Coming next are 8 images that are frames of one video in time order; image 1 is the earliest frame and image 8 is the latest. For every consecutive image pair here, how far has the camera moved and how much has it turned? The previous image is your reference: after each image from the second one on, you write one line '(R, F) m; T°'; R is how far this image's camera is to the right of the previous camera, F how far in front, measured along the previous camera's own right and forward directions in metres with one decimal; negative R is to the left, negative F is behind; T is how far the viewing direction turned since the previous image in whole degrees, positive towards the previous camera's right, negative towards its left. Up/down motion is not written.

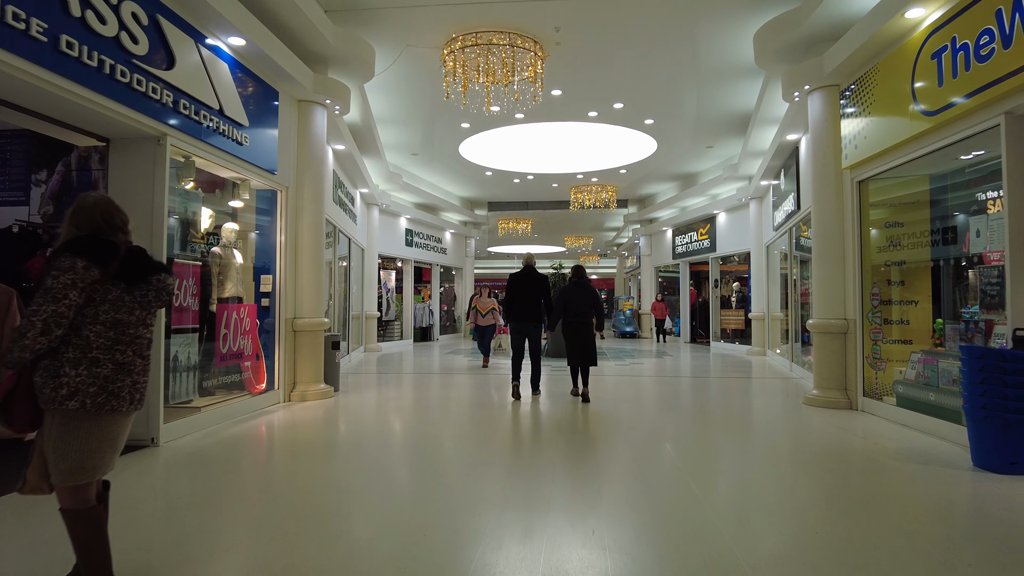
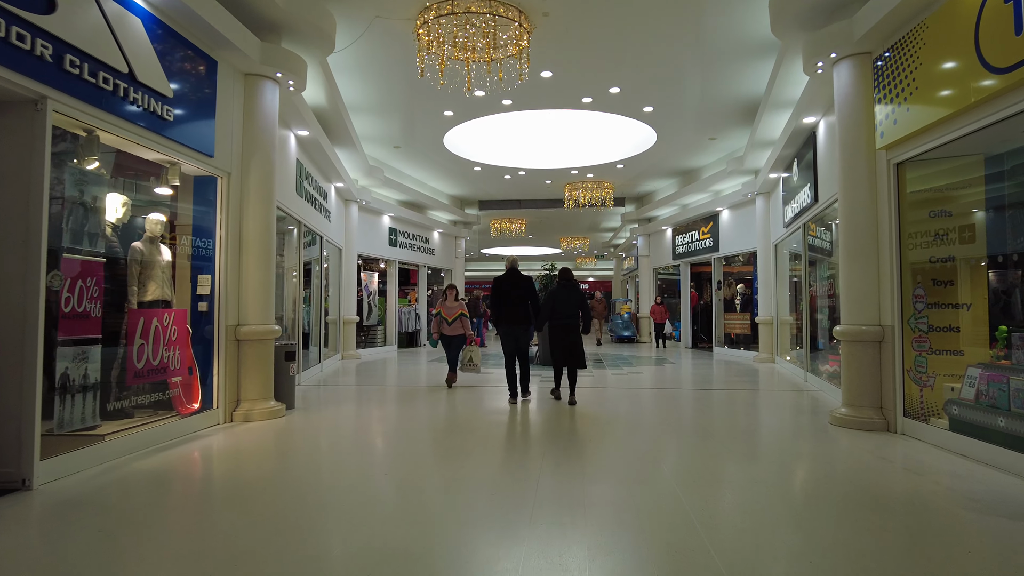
(+0.1, +0.8) m; 0°
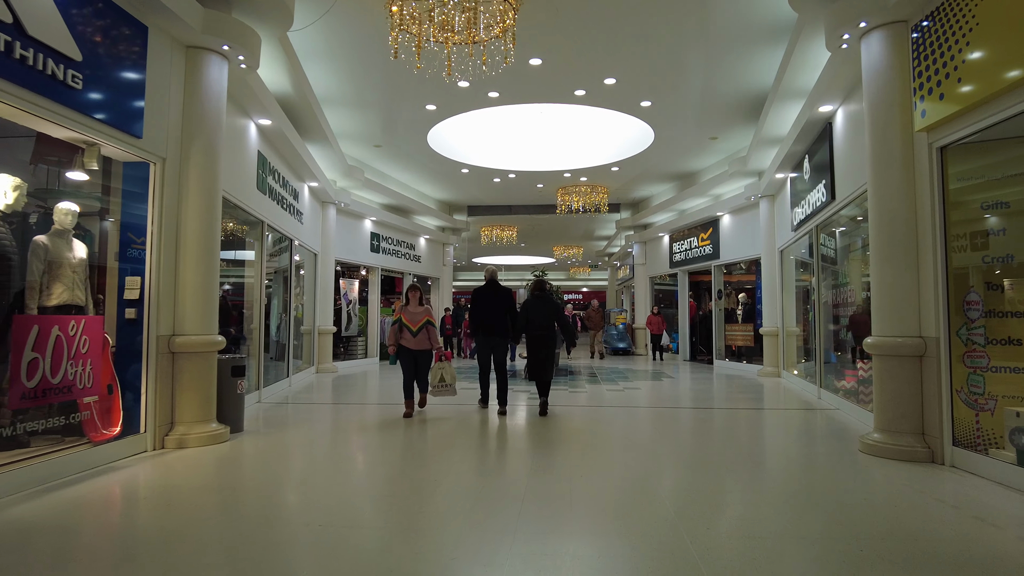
(+0.1, +0.7) m; 0°
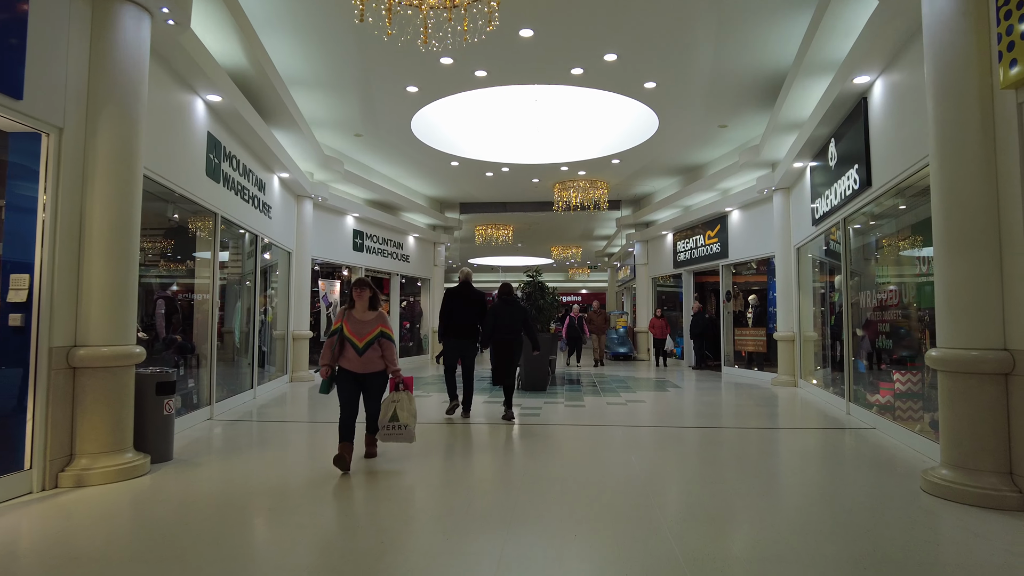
(+0.1, +0.8) m; 0°
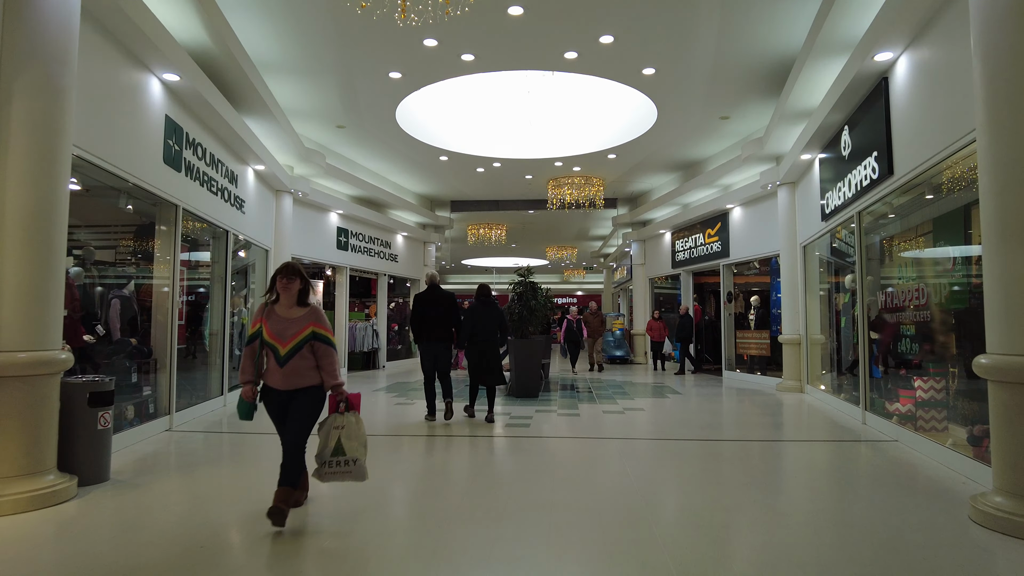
(+0.1, +0.5) m; 0°
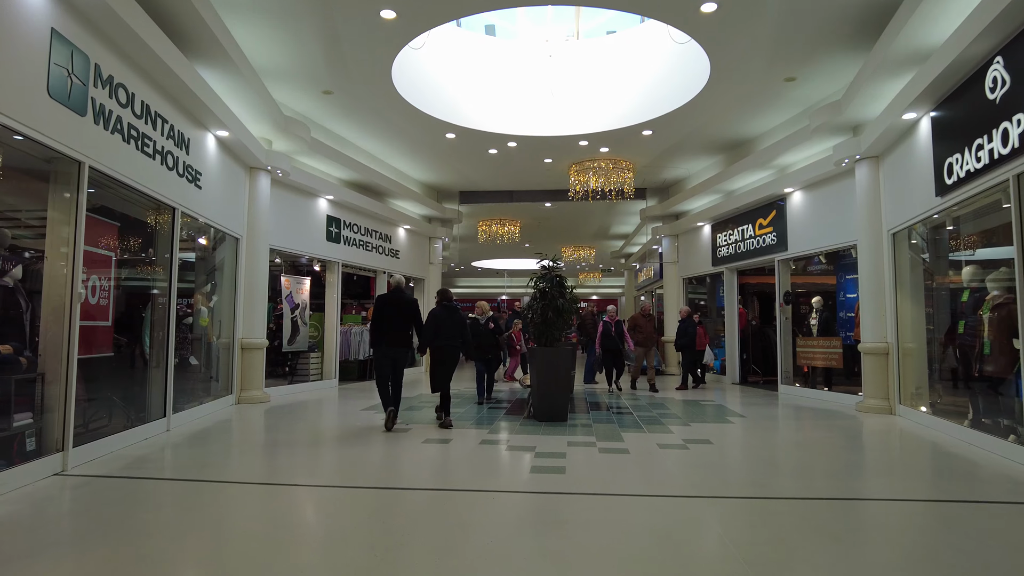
(-0.1, +1.5) m; -1°
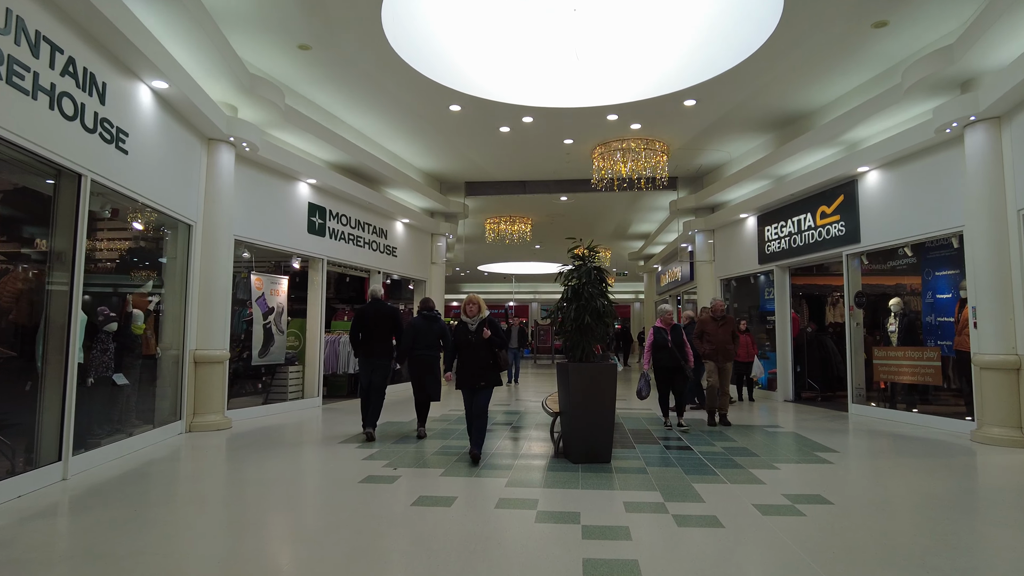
(-0.1, +1.5) m; 0°
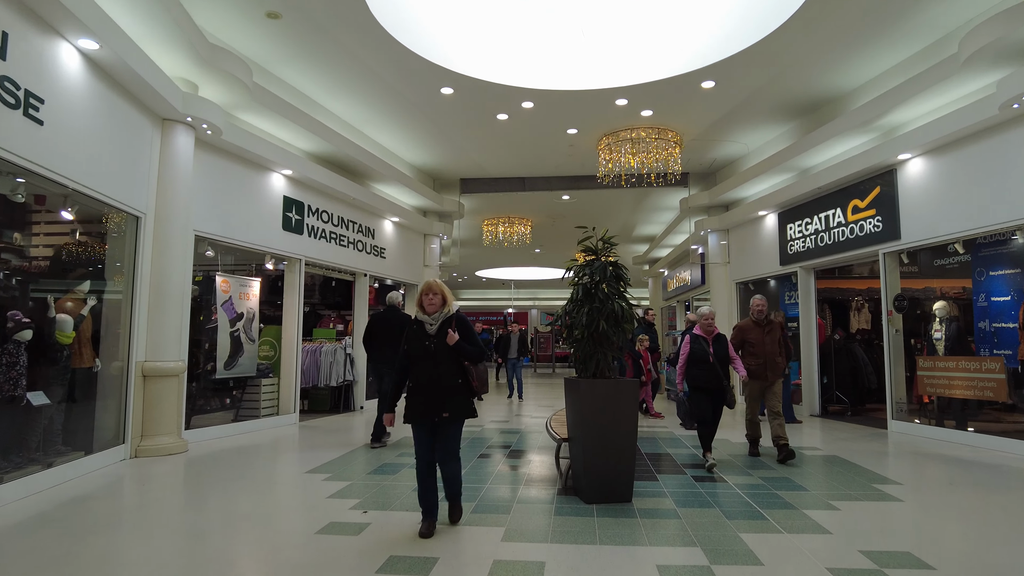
(0.0, +0.8) m; 0°
